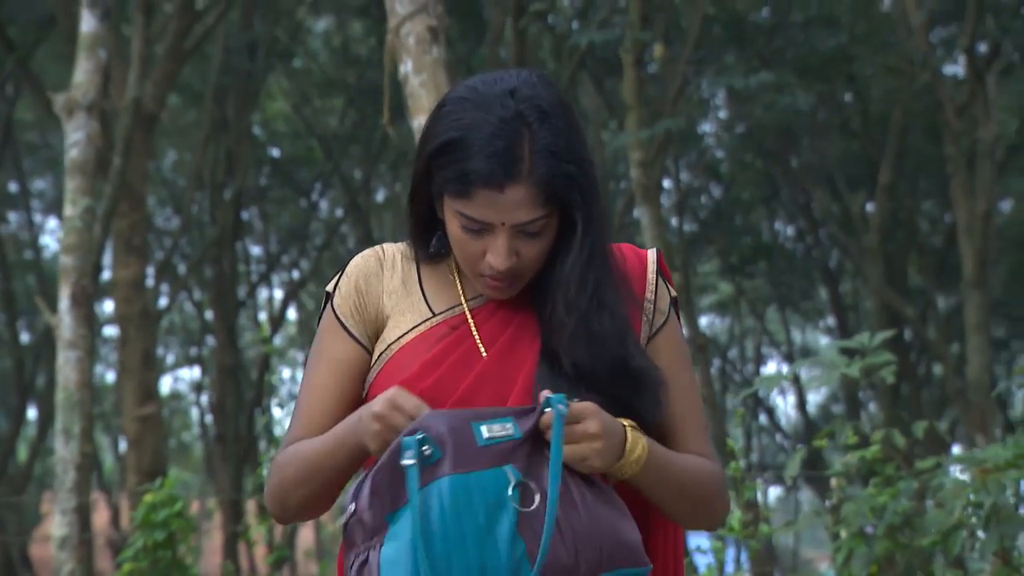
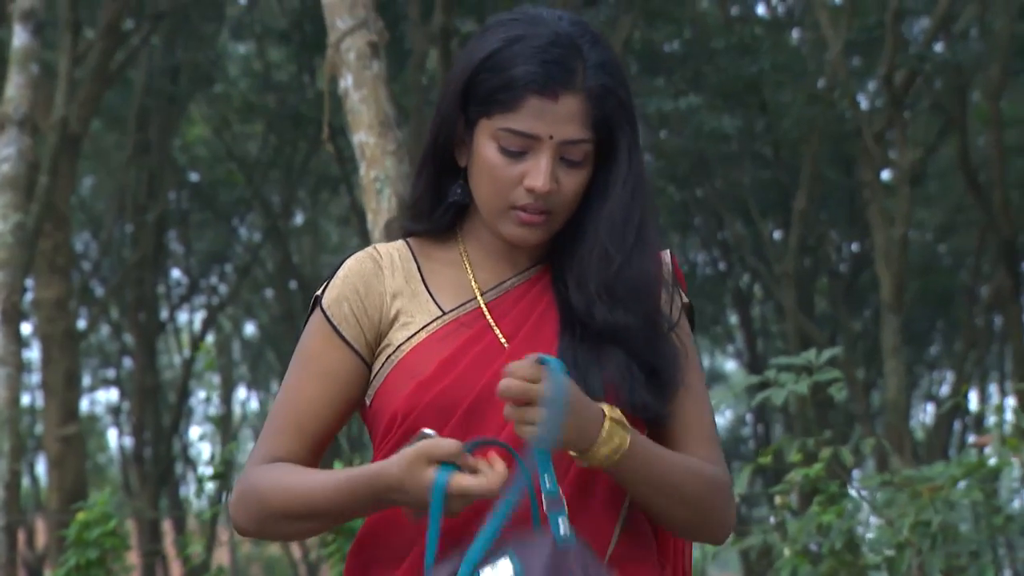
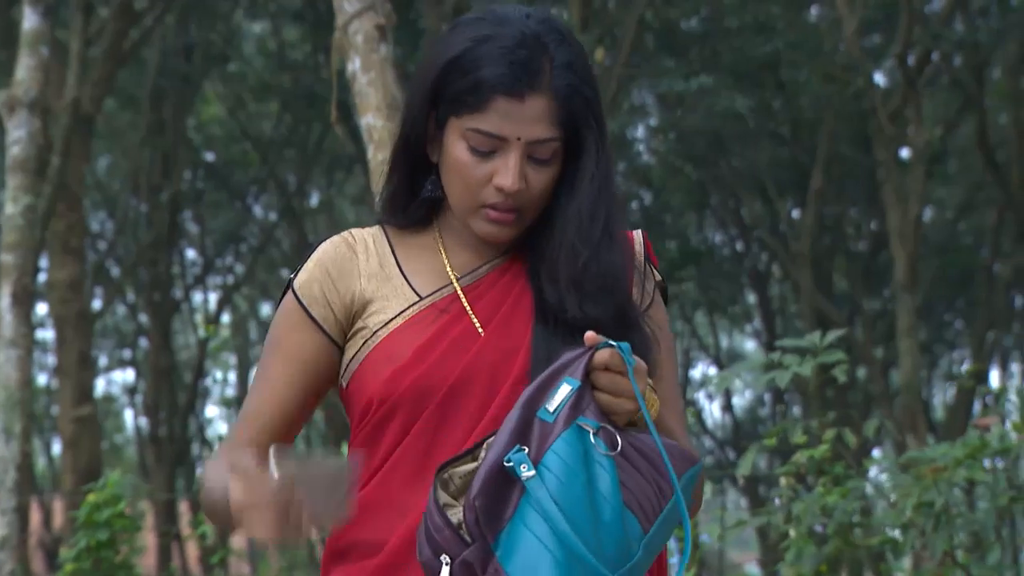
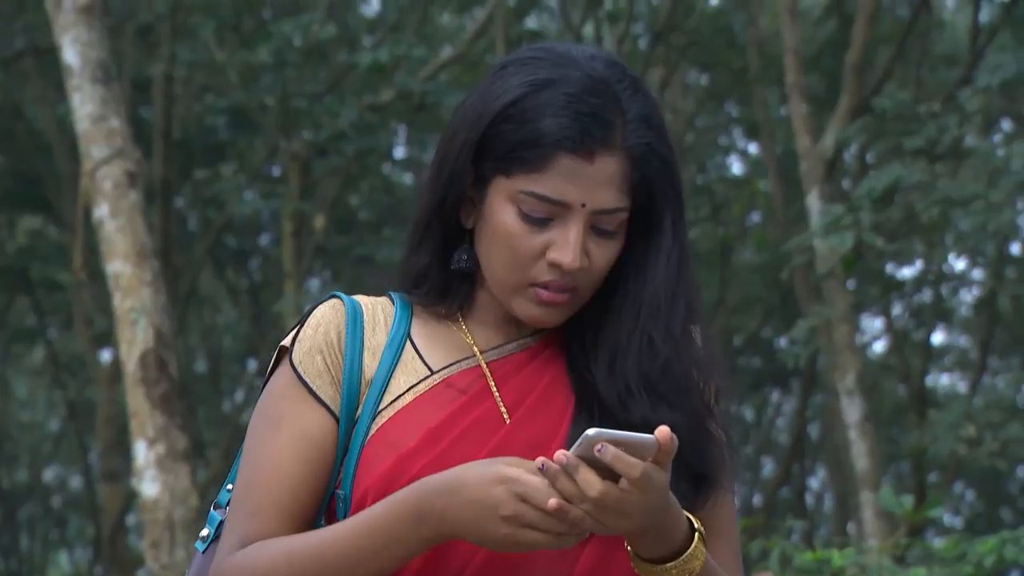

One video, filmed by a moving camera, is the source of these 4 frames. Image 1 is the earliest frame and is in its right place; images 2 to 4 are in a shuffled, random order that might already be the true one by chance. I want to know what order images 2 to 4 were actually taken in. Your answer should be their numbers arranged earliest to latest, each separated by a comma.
3, 2, 4
